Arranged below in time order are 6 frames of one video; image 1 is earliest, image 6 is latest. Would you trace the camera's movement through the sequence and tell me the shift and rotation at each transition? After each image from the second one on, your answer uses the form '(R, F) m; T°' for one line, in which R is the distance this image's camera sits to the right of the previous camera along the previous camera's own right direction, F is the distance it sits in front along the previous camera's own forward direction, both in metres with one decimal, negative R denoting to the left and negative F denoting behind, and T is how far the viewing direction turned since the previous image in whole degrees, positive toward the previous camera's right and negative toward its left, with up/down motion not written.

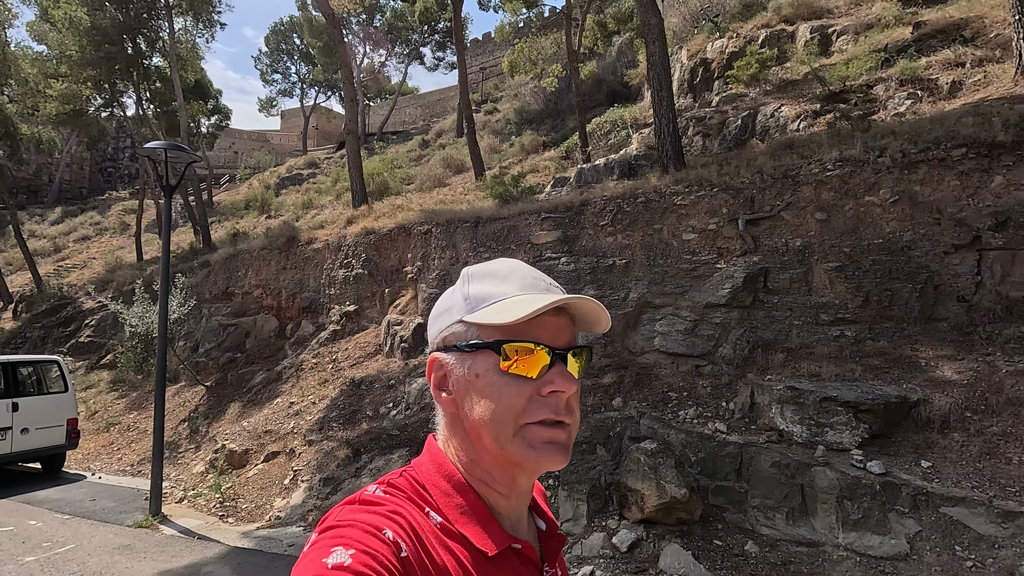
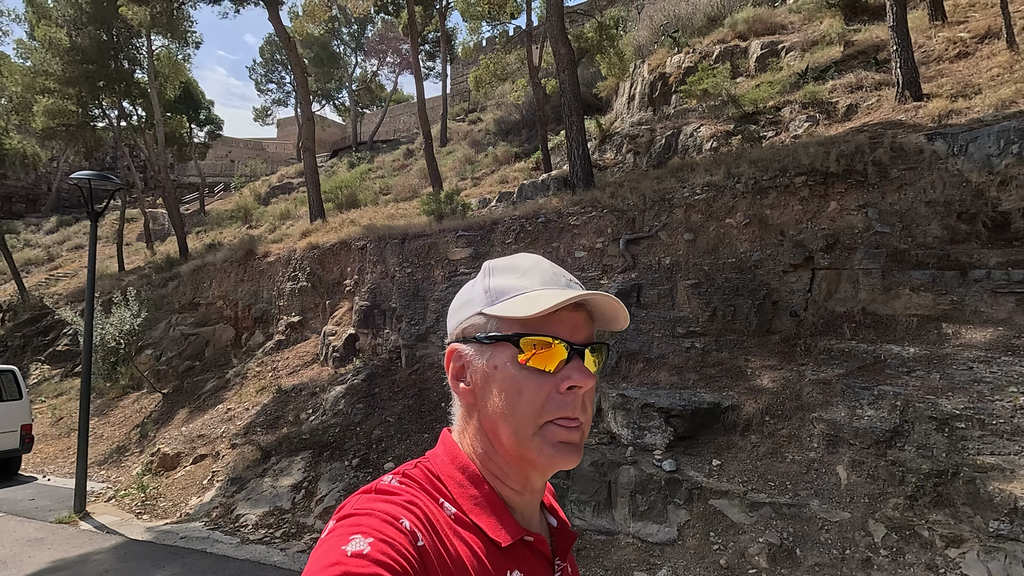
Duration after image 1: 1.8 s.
(+1.4, -0.6) m; 0°
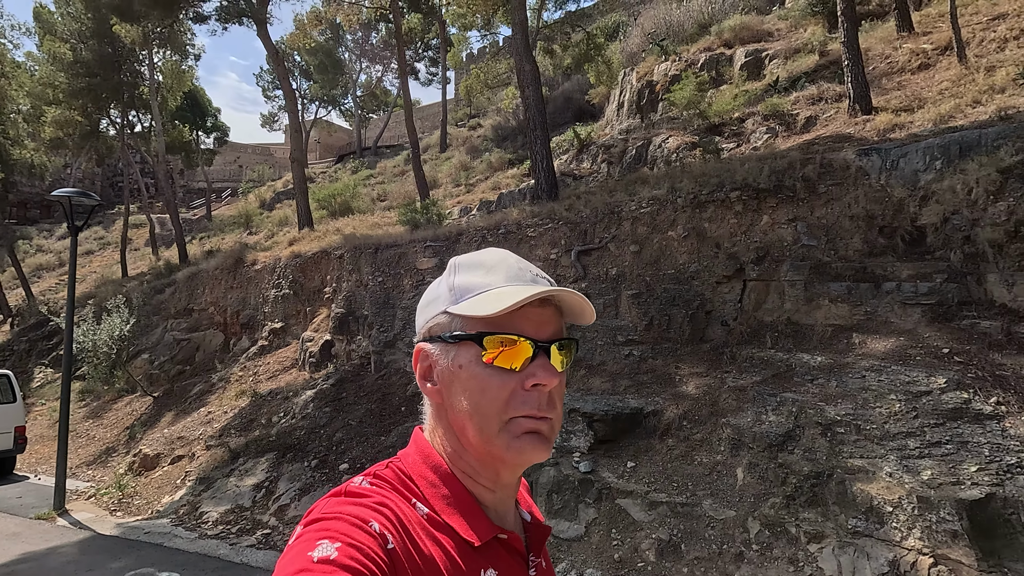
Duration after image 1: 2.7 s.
(+0.8, -0.3) m; -1°
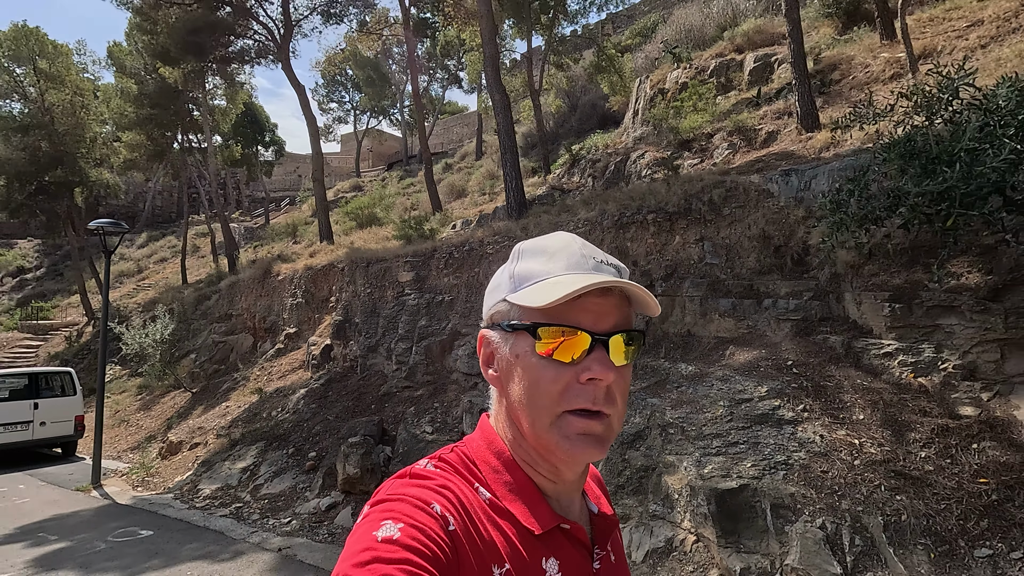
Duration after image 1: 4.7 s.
(+1.7, -0.8) m; -6°
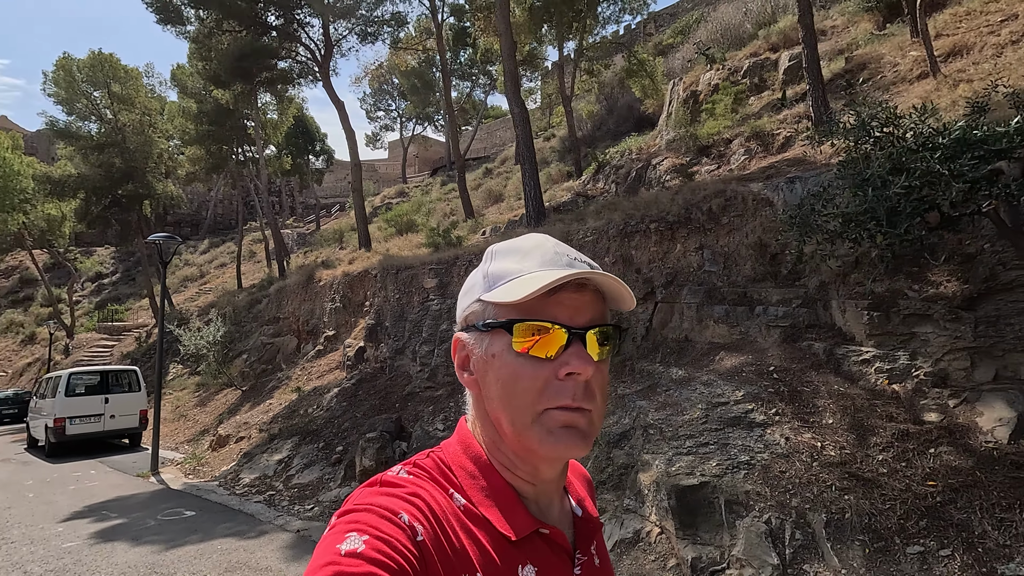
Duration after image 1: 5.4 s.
(+0.6, -0.4) m; -5°
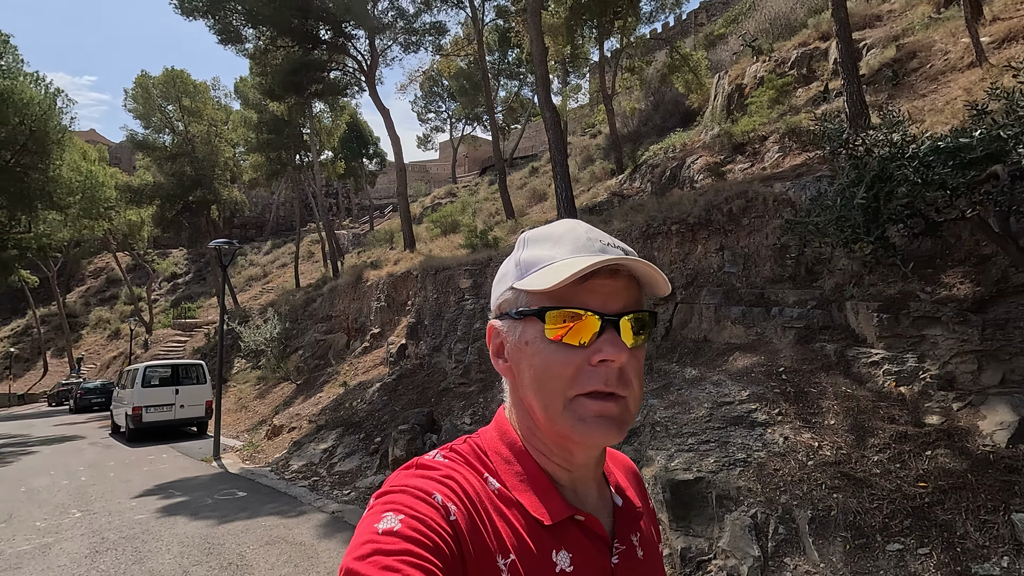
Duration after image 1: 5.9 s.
(+0.4, -0.3) m; -6°
